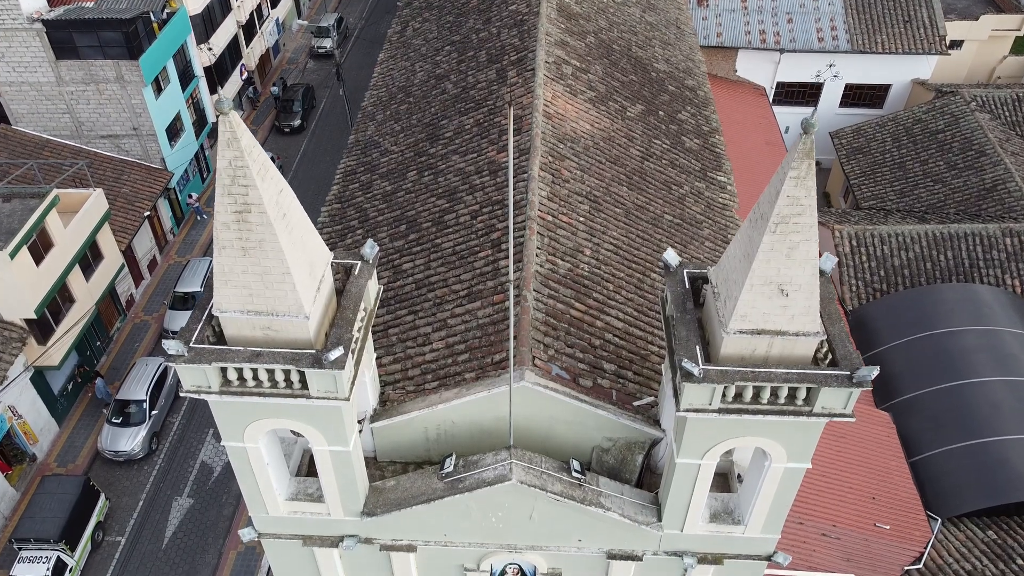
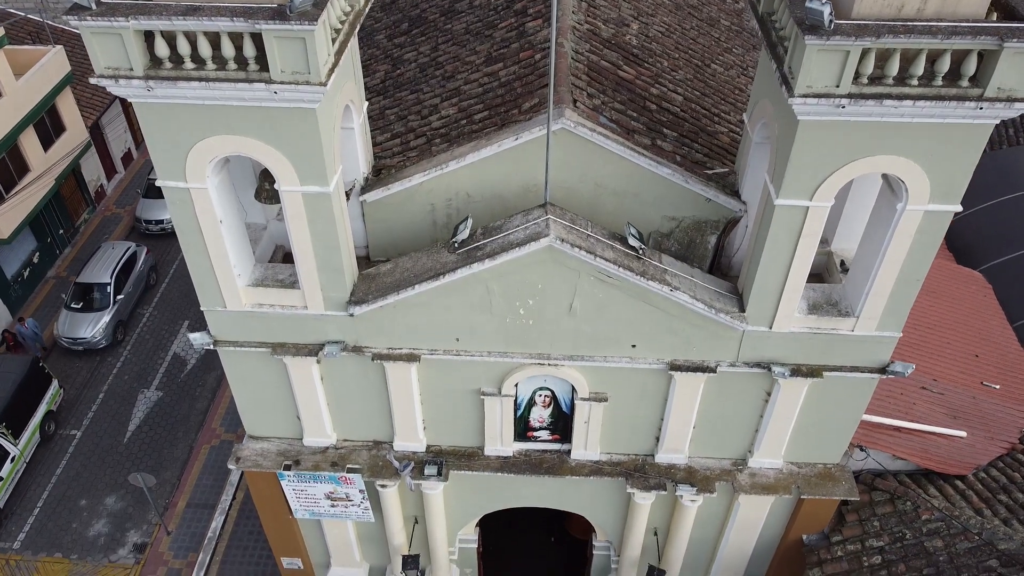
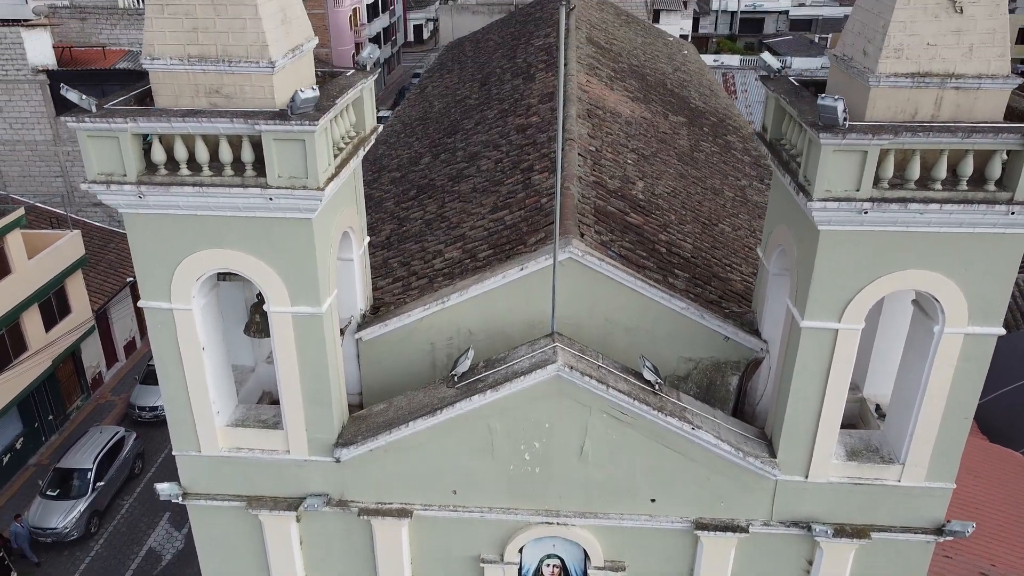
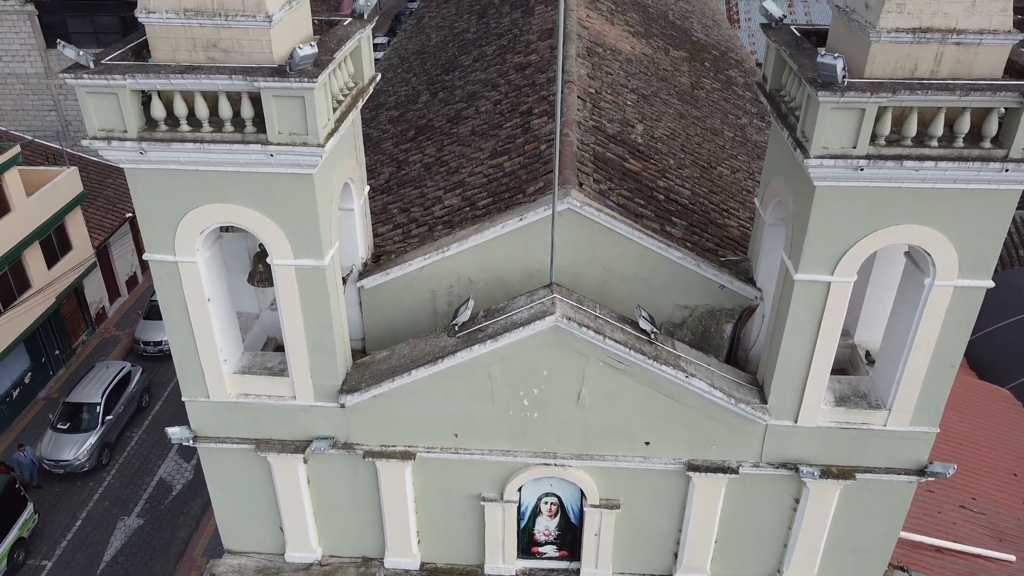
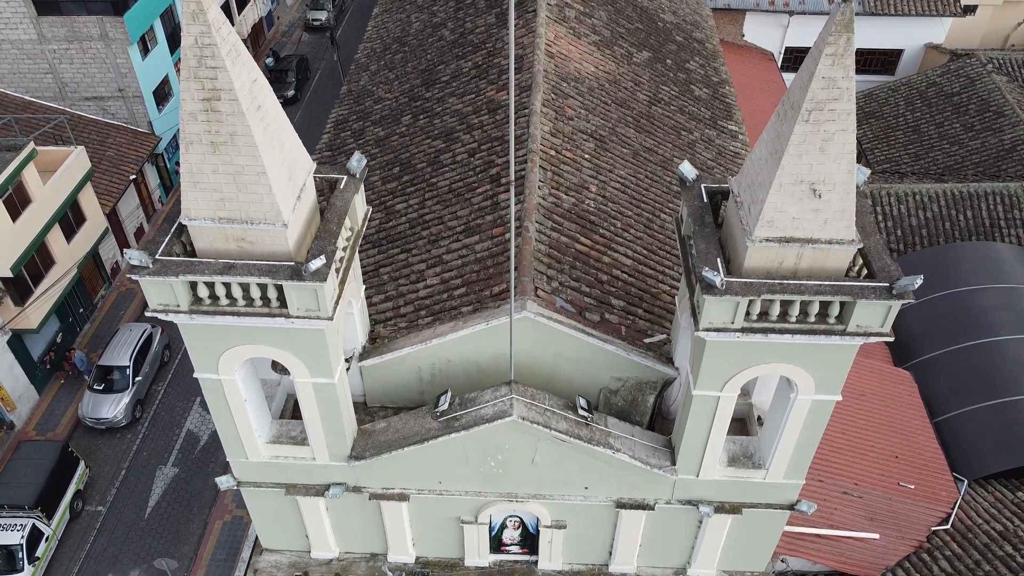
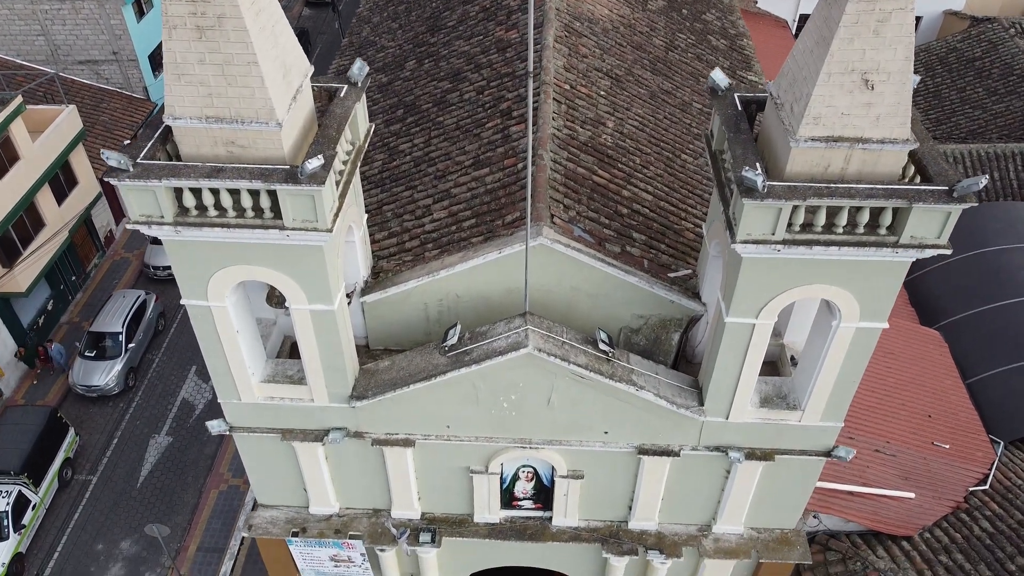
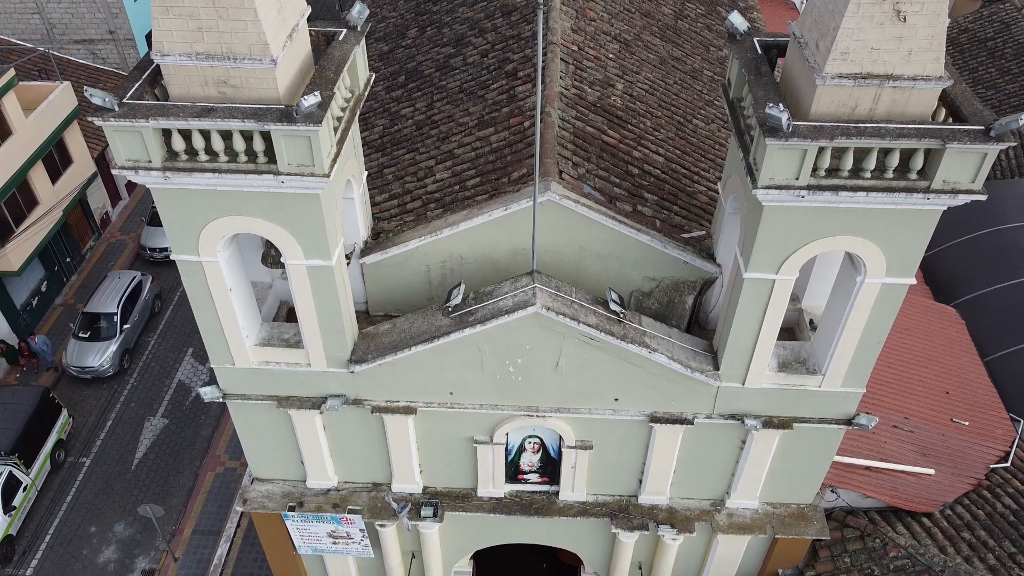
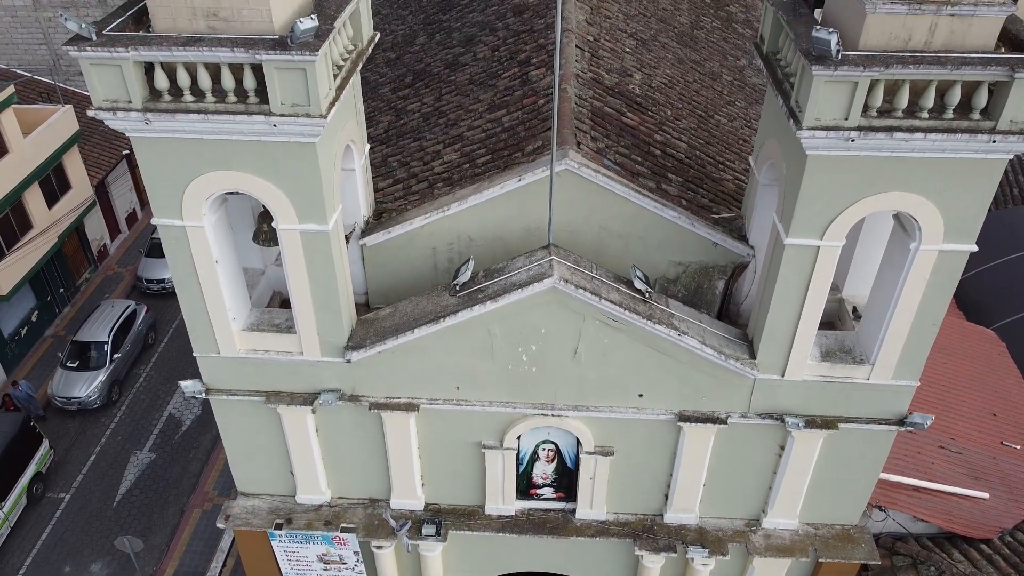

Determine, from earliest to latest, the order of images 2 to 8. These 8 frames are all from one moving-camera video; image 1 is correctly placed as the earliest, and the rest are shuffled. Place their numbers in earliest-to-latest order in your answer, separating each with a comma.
5, 6, 7, 2, 8, 4, 3
